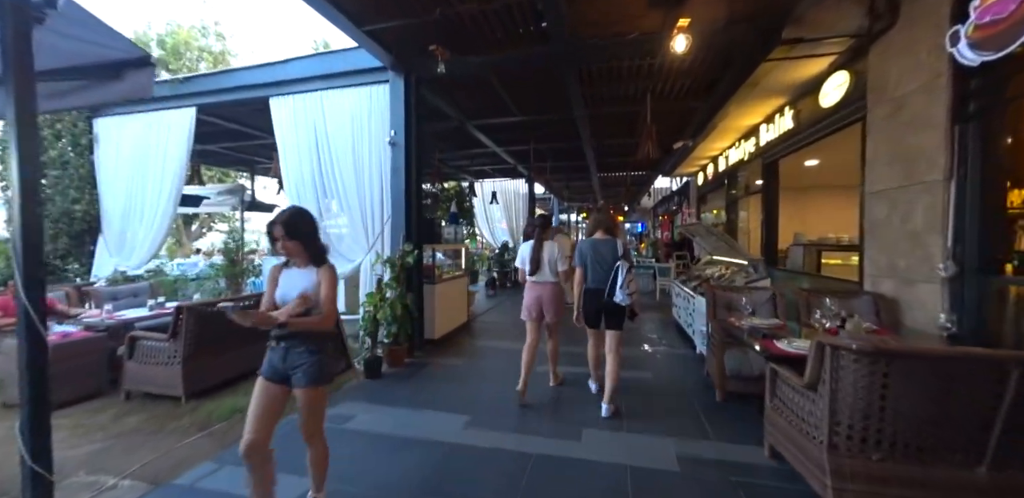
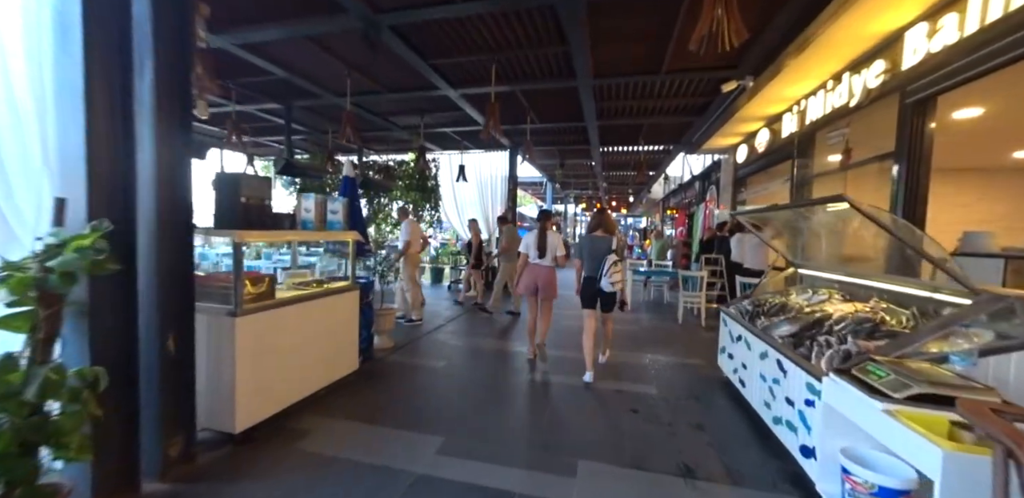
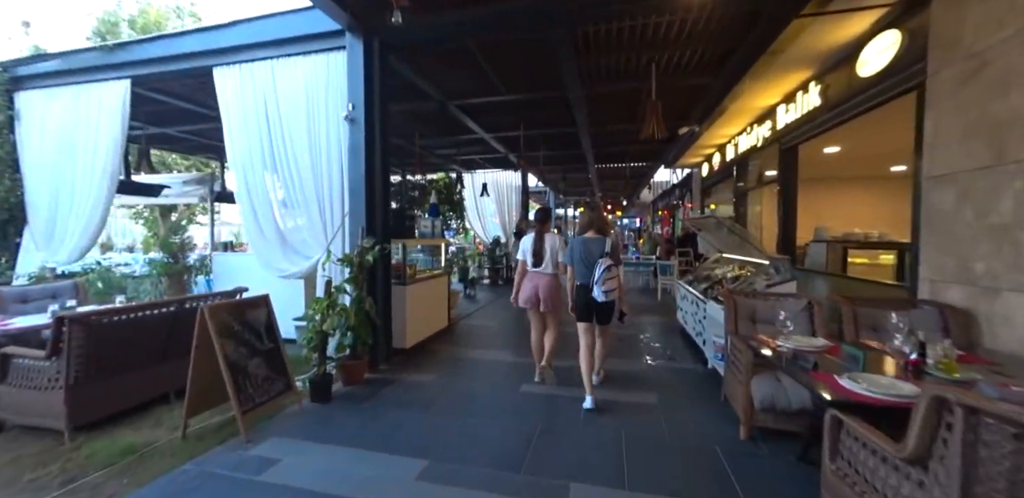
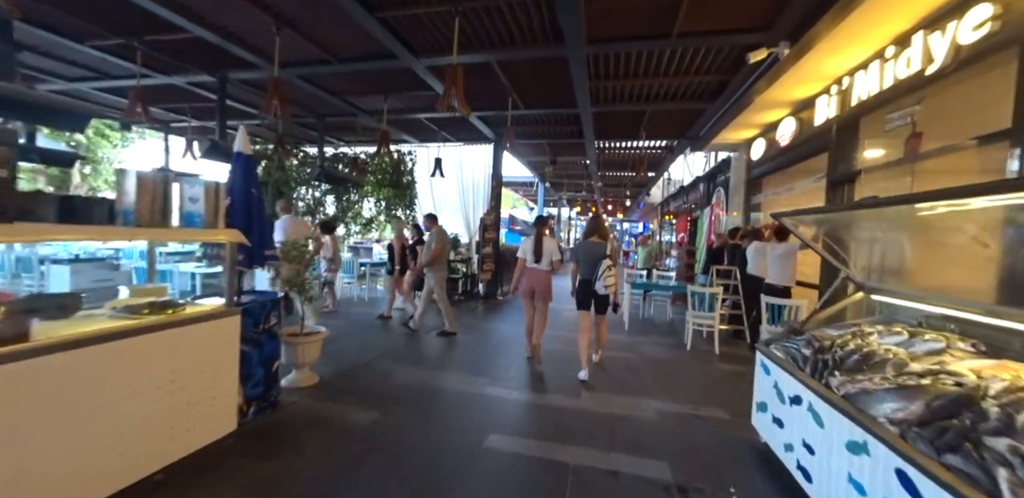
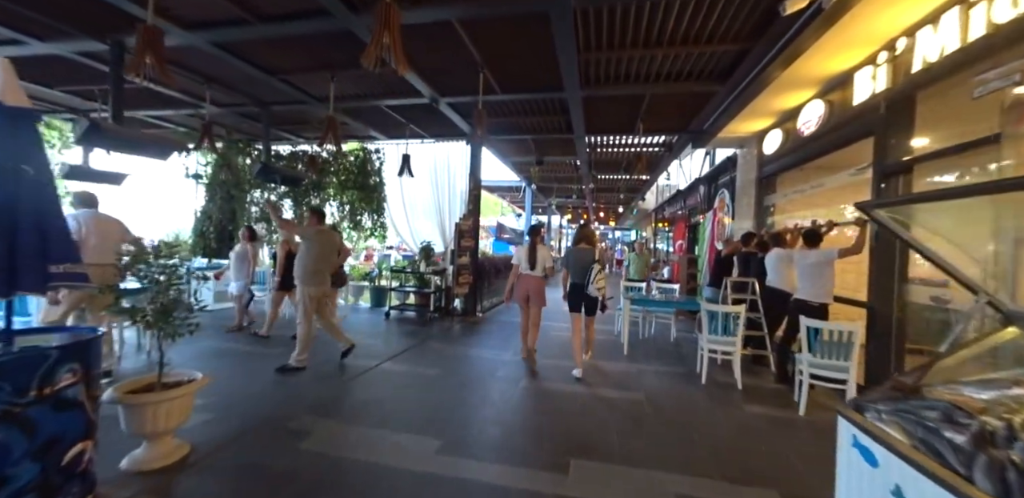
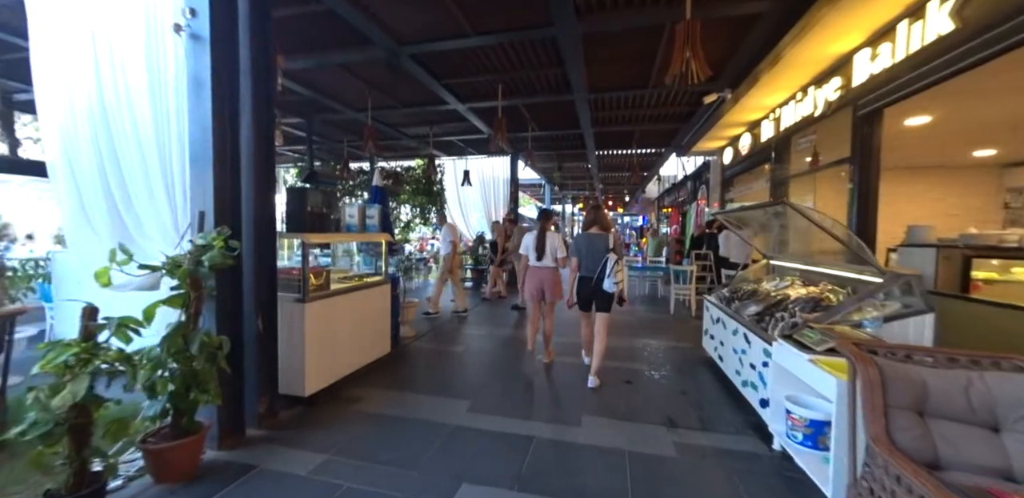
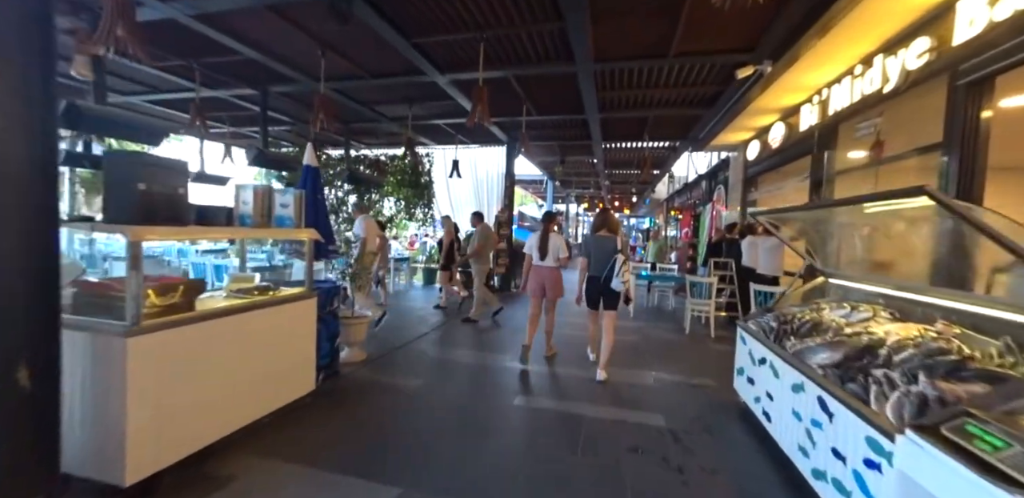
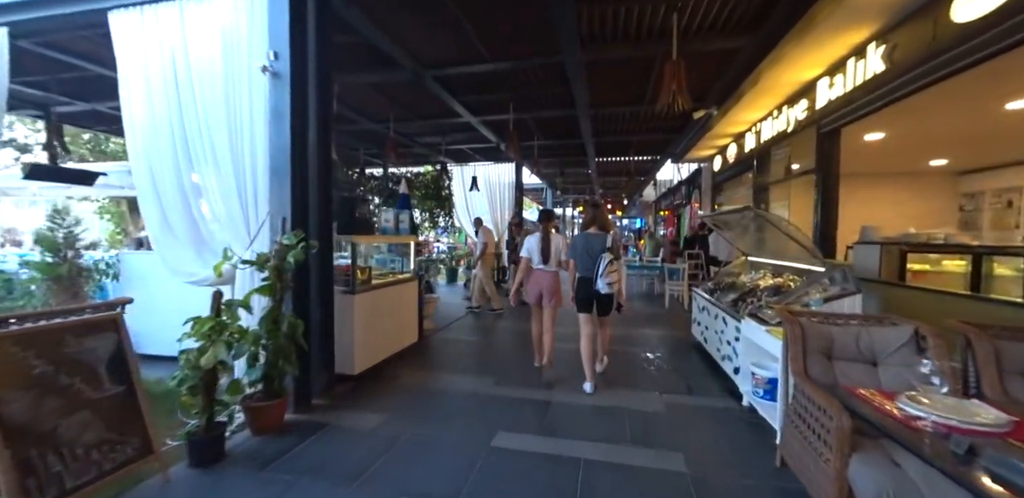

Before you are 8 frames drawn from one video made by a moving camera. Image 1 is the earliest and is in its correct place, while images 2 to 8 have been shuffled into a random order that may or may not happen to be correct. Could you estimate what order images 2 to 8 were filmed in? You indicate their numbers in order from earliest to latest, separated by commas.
3, 8, 6, 2, 7, 4, 5
